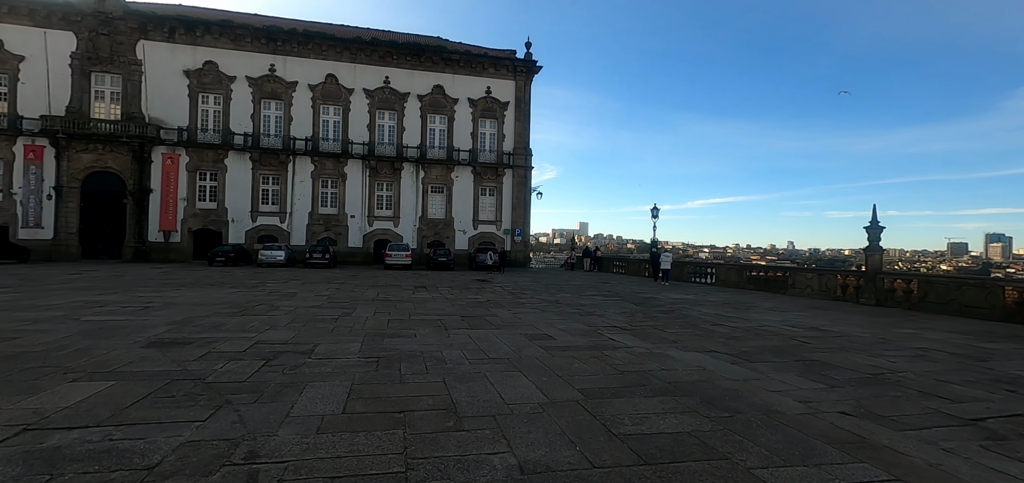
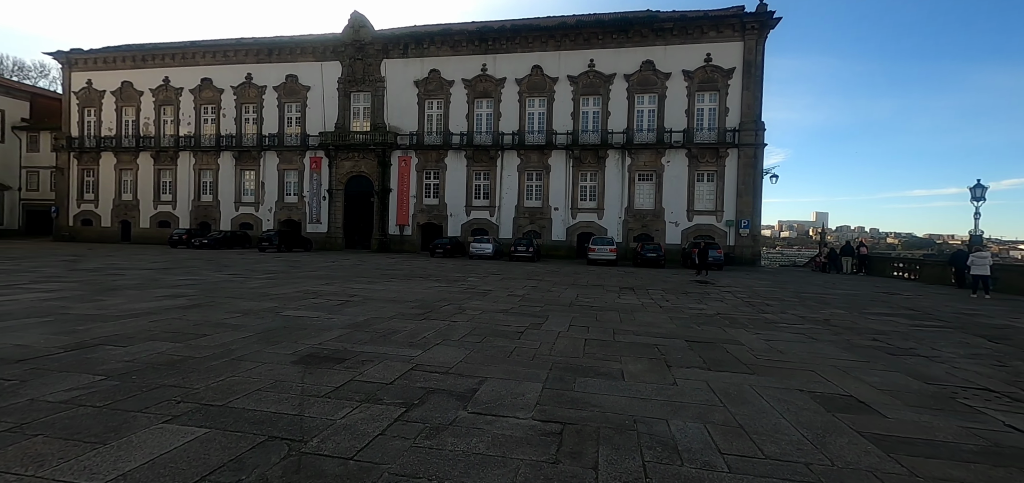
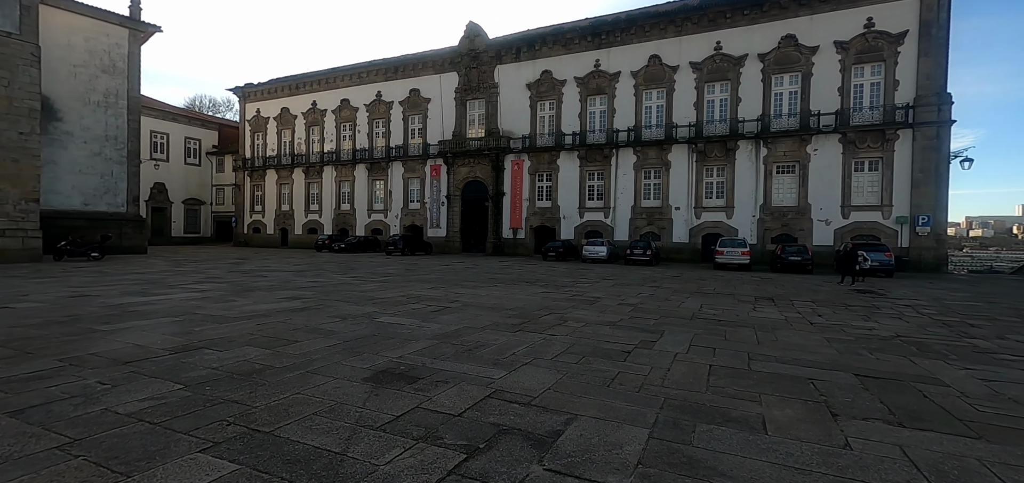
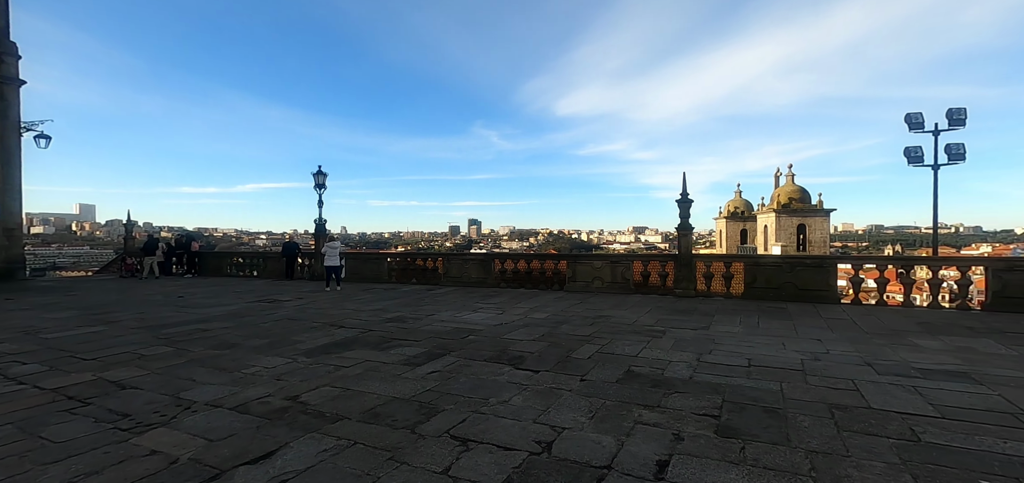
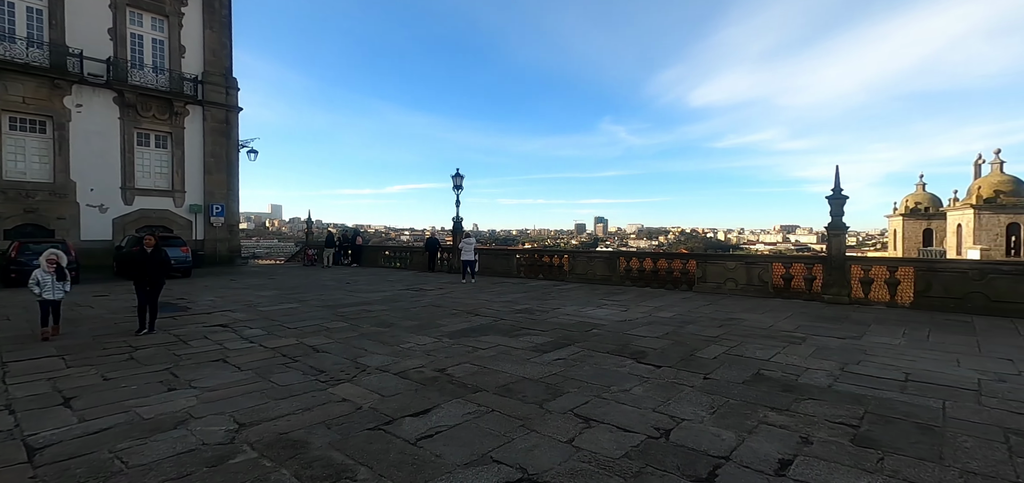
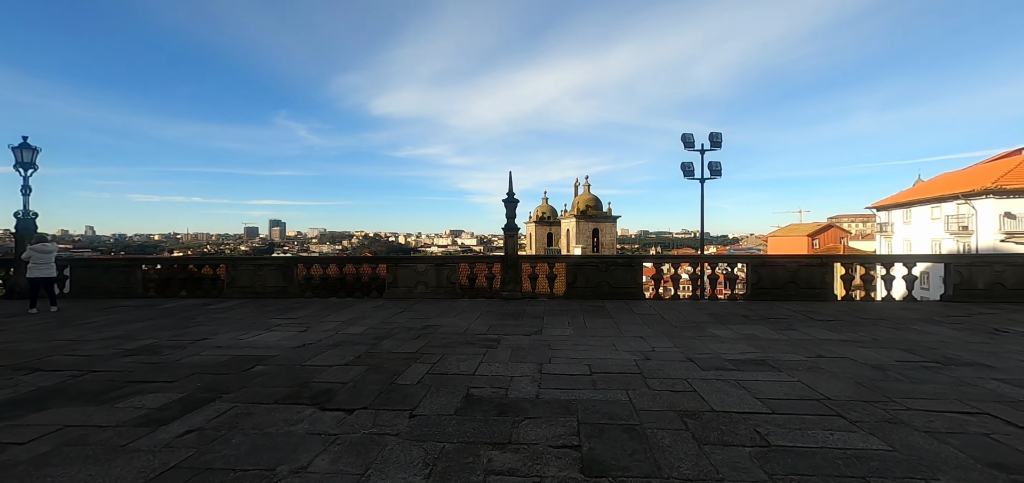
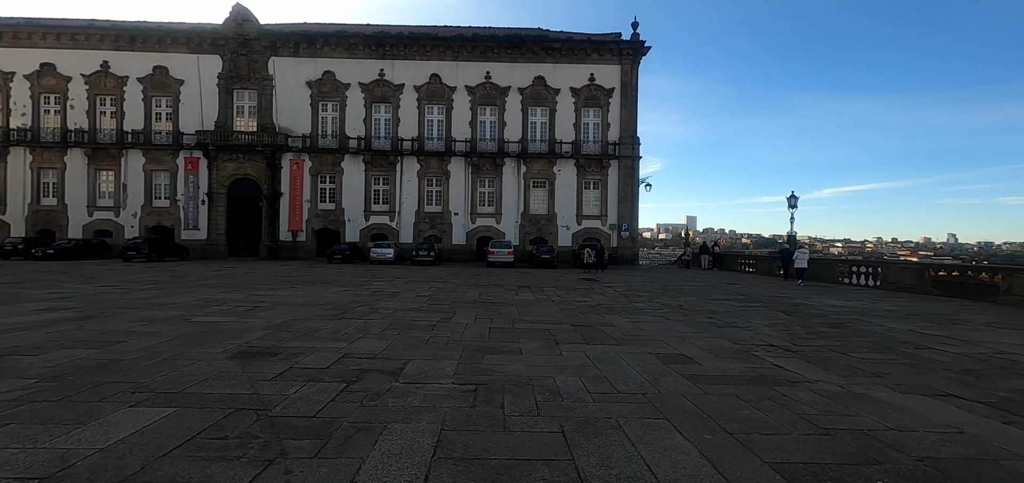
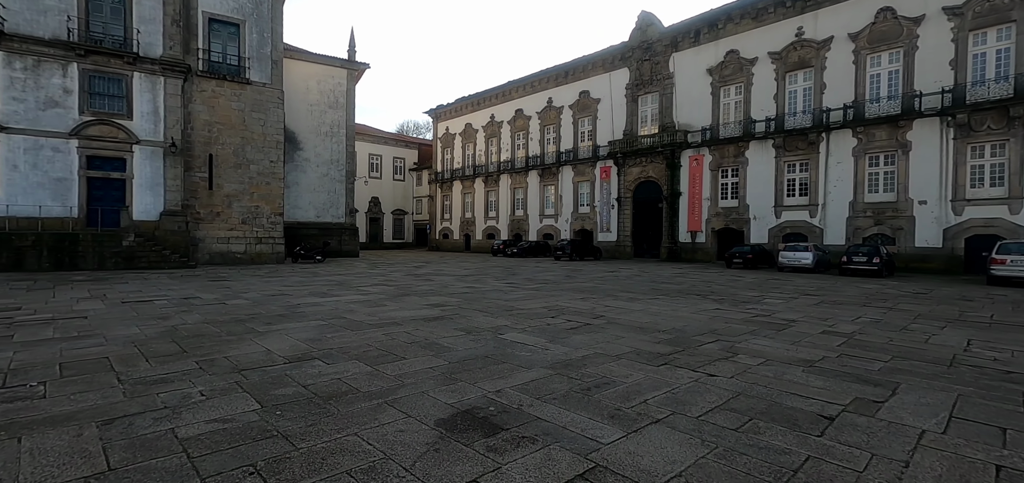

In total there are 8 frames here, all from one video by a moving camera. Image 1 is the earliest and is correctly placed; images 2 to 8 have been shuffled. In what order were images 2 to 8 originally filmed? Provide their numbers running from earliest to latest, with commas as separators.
7, 2, 3, 8, 5, 4, 6
